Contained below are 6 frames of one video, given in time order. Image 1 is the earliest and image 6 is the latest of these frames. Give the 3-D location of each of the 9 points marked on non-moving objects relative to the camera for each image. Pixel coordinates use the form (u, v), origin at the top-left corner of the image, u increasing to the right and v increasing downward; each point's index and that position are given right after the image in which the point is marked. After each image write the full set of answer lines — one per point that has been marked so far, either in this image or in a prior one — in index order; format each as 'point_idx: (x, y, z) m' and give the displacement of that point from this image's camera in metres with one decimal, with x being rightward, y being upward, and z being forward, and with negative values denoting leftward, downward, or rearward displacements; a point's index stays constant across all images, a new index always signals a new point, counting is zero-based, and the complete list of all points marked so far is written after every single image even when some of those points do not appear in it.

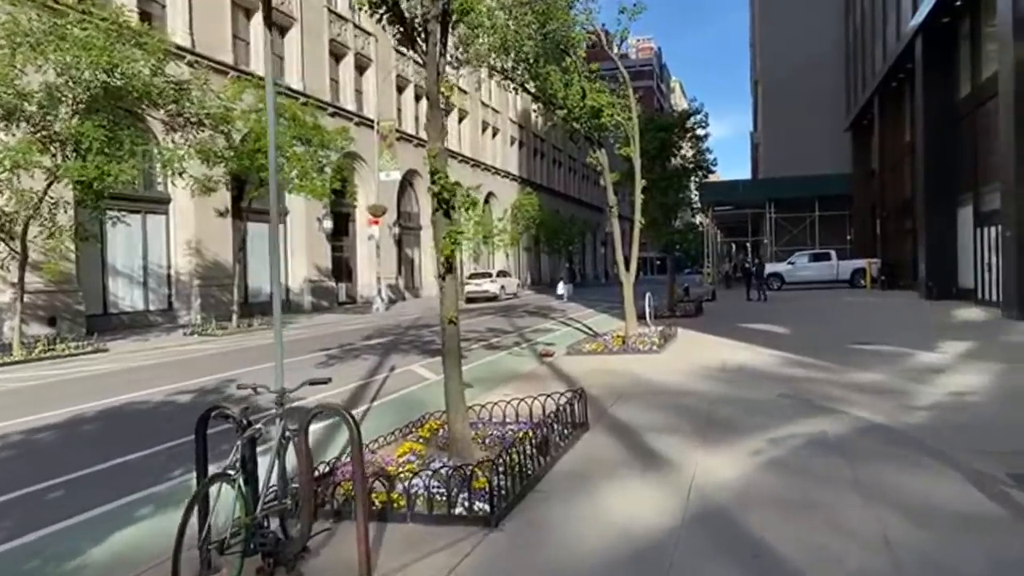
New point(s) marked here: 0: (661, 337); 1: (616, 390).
0: (+3.5, -1.2, +17.0) m
1: (+1.6, -1.5, +10.9) m
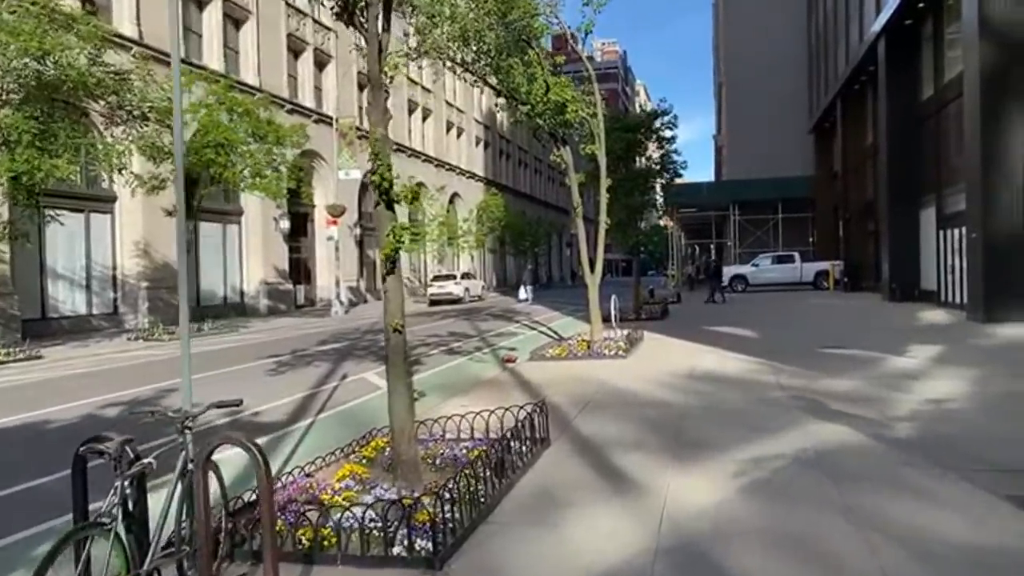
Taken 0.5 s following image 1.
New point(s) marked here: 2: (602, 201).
0: (+2.6, -1.2, +16.4) m
1: (+1.0, -1.6, +10.3) m
2: (+2.2, +2.0, +17.5) m
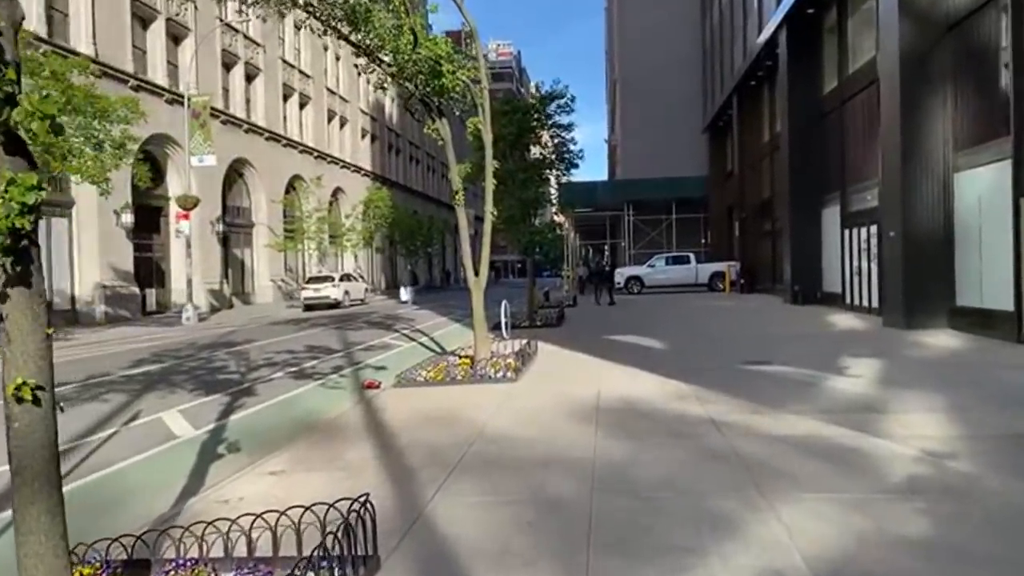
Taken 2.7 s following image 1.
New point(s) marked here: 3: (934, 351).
0: (+0.2, -1.3, +13.5) m
1: (-0.6, -1.7, +7.2) m
2: (-0.5, +1.9, +14.5) m
3: (+7.8, -1.2, +13.4) m
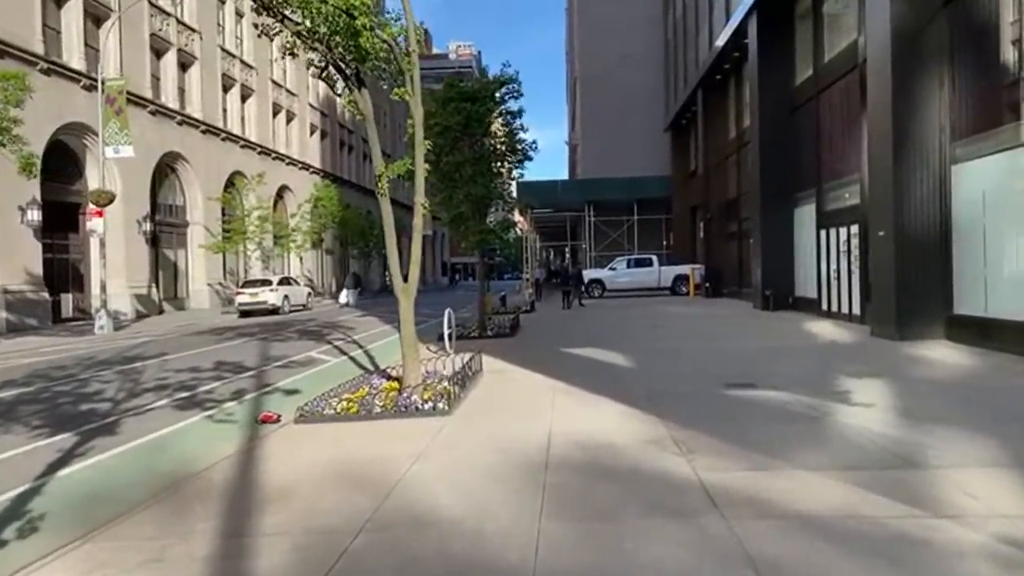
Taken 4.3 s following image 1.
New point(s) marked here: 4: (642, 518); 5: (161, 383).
0: (-0.8, -1.4, +11.2) m
1: (-1.3, -1.8, +4.8) m
2: (-1.5, +1.8, +12.2) m
3: (+6.8, -1.3, +11.5) m
4: (+0.9, -1.6, +5.2) m
5: (-6.4, -1.7, +13.4) m
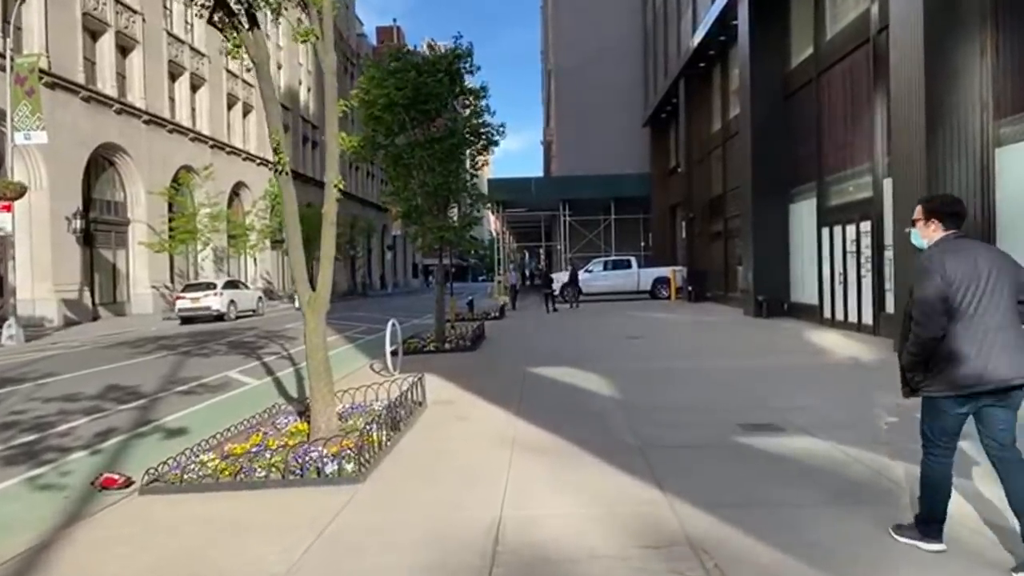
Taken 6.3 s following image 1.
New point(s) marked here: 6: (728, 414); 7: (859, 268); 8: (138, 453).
0: (-1.4, -1.6, +8.4) m
1: (-1.7, -1.9, +2.1) m
2: (-2.1, +1.7, +9.4) m
3: (+6.1, -1.4, +8.9) m
4: (+0.5, -1.8, +2.5) m
5: (-7.1, -1.8, +10.4) m
6: (+2.6, -1.5, +8.8) m
7: (+8.3, +0.5, +17.4) m
8: (-4.5, -1.9, +8.7) m
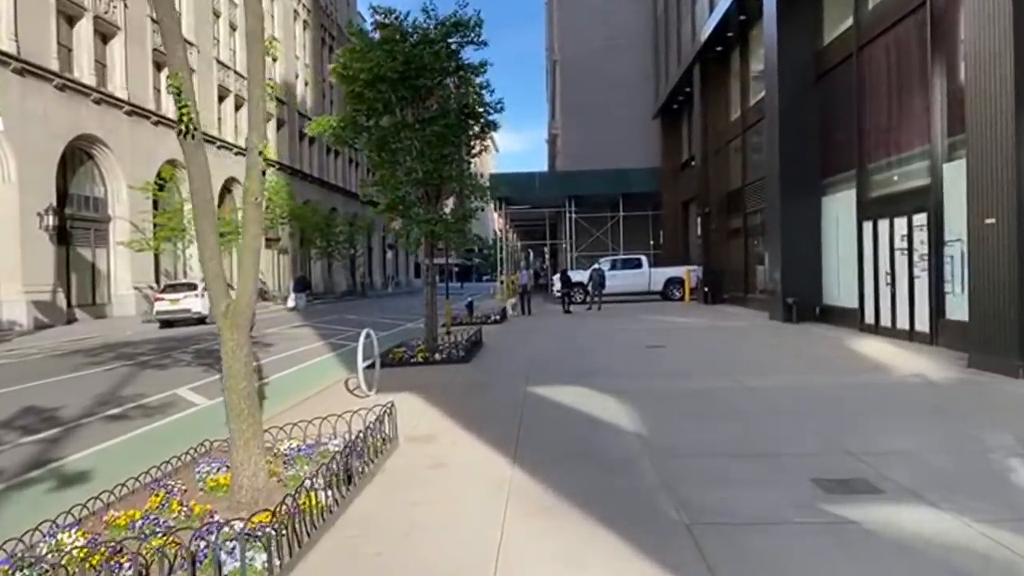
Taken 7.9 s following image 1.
0: (-1.5, -1.6, +6.2) m
1: (-1.8, -1.9, -0.1) m
2: (-2.2, +1.6, +7.2) m
3: (+6.1, -1.5, +6.7) m
4: (+0.4, -1.8, +0.3) m
5: (-7.1, -1.9, +8.3) m
6: (+2.6, -1.6, +6.5) m
7: (+8.3, +0.4, +15.1) m
8: (-4.5, -1.9, +6.5) m
